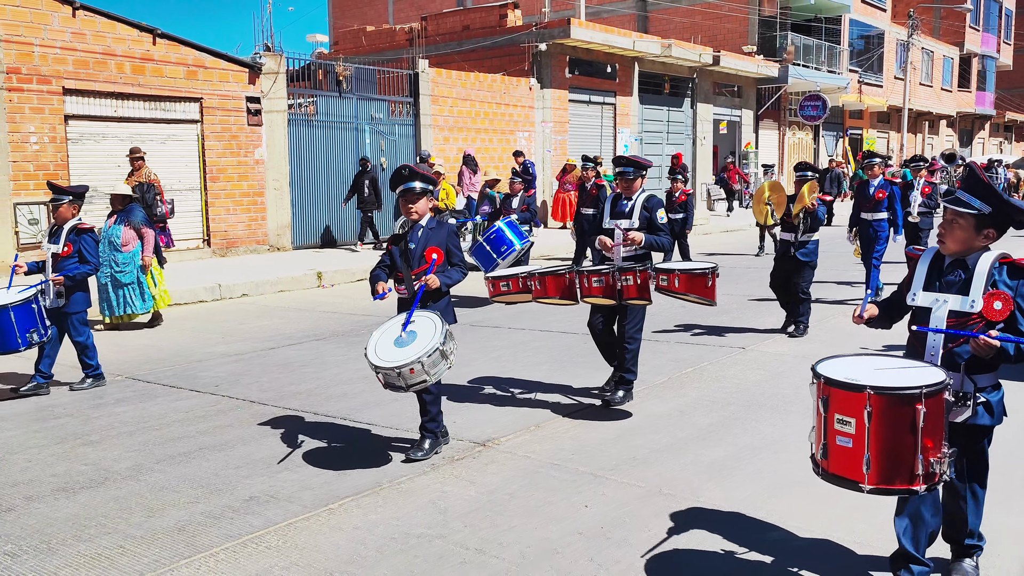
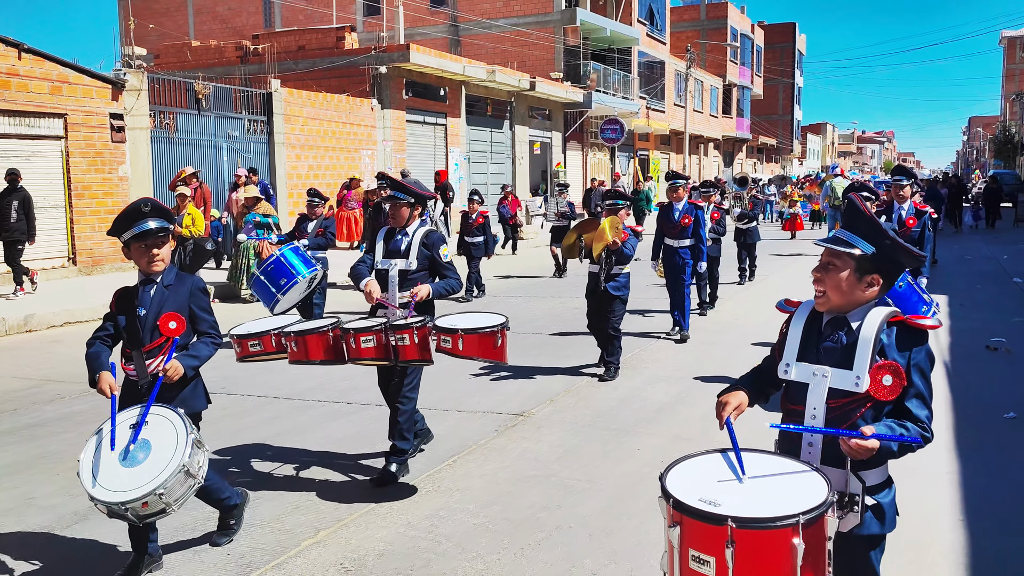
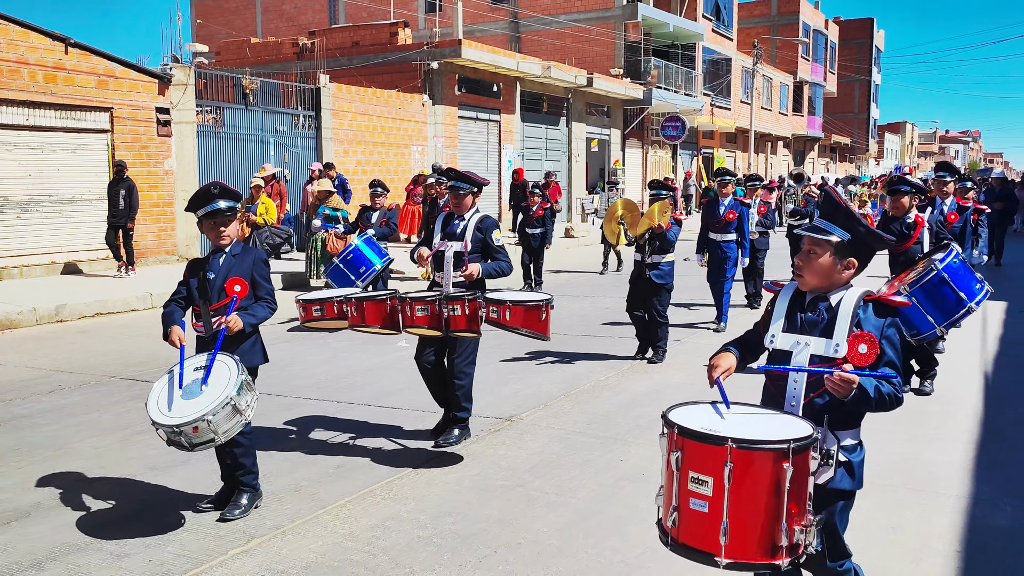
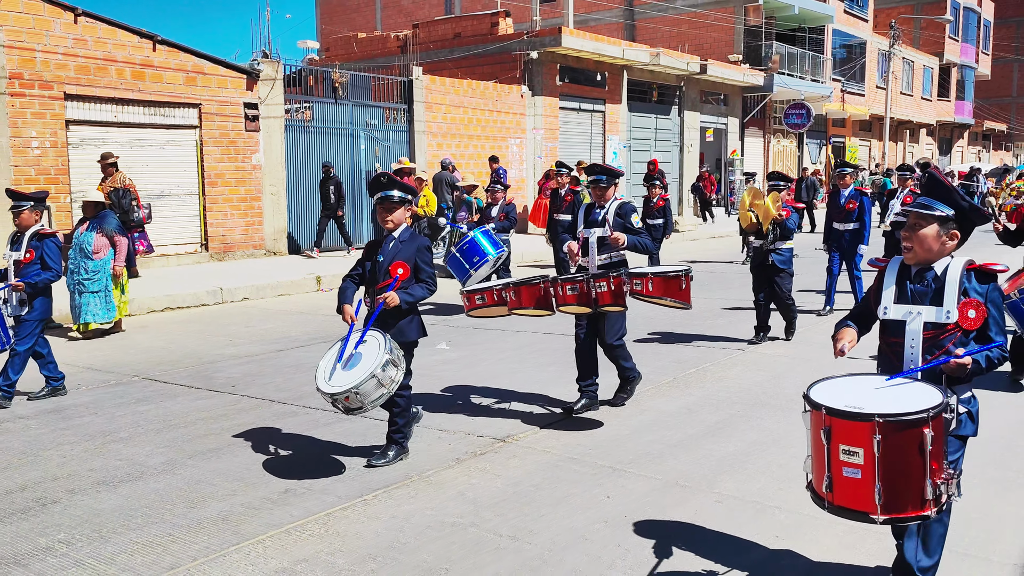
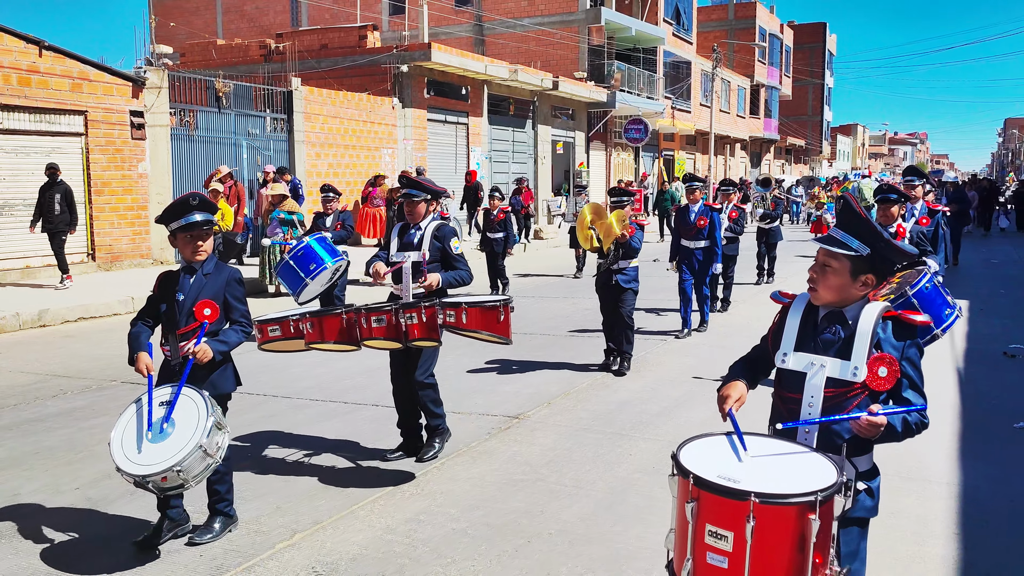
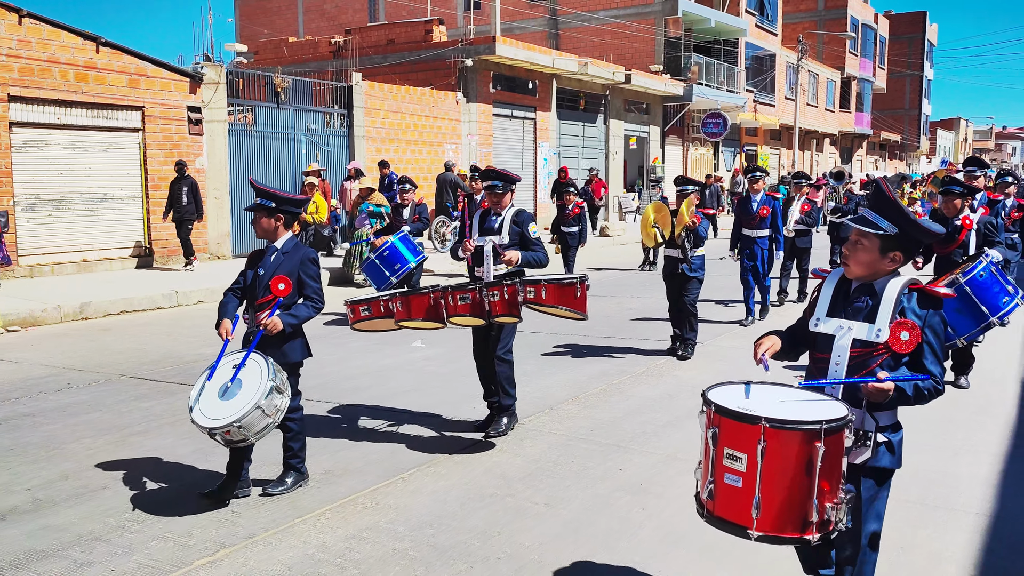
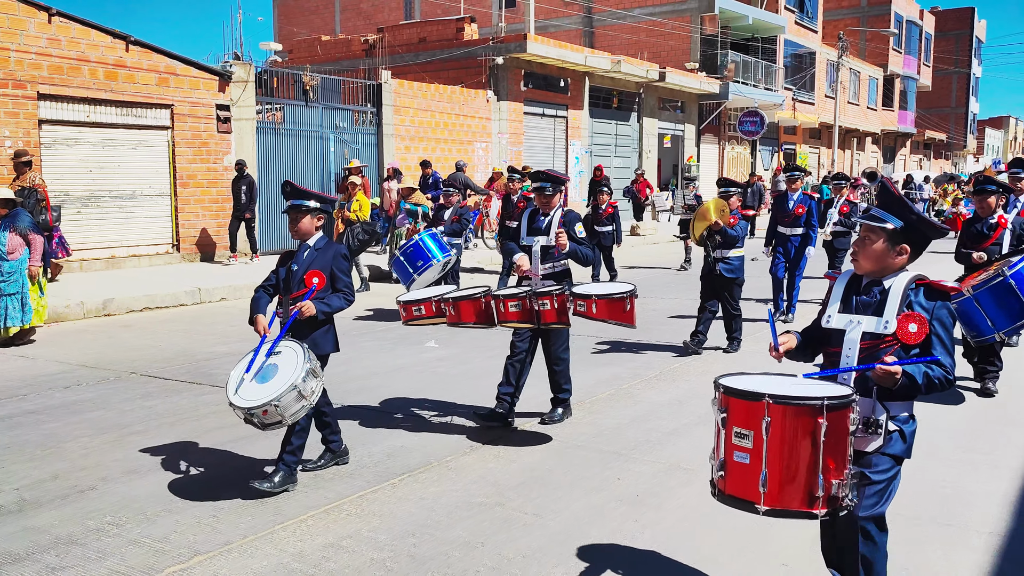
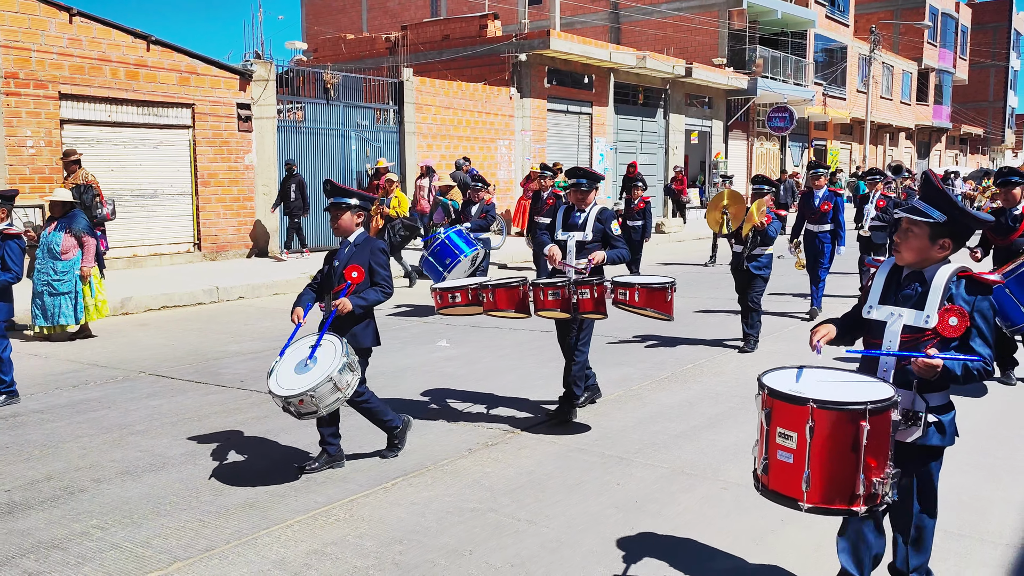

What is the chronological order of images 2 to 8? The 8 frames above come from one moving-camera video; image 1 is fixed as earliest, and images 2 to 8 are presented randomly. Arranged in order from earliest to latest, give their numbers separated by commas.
4, 8, 7, 6, 3, 5, 2
